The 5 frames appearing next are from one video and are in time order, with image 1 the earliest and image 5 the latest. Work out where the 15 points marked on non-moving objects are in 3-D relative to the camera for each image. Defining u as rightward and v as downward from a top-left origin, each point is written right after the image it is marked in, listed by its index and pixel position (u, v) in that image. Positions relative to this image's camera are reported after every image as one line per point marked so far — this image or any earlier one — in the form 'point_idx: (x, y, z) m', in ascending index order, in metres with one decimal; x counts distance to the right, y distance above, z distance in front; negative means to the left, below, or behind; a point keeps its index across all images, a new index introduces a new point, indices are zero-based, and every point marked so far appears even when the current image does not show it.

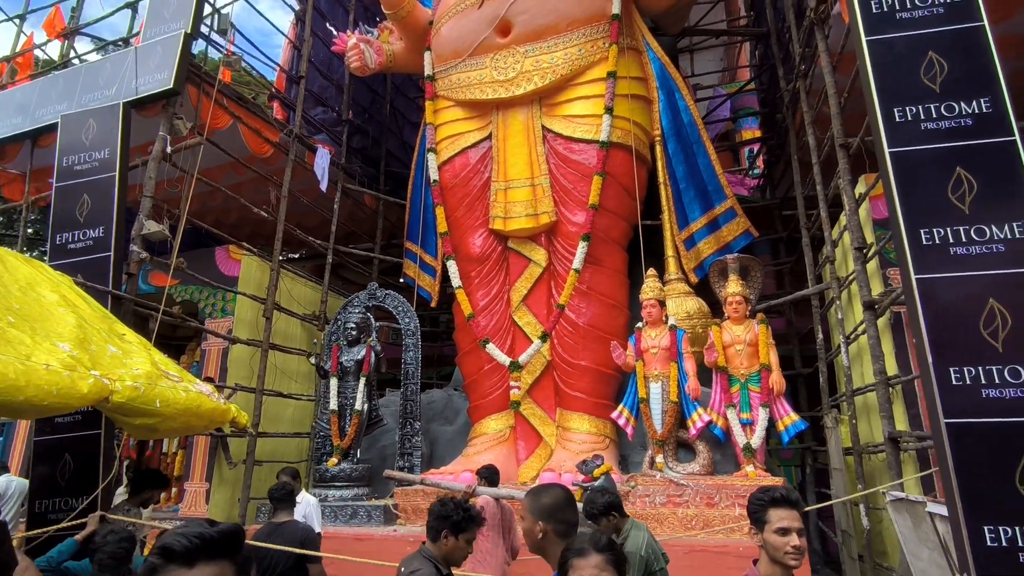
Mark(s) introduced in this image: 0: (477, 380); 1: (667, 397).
0: (-0.4, -1.0, +6.4) m
1: (+1.3, -0.9, +5.2) m
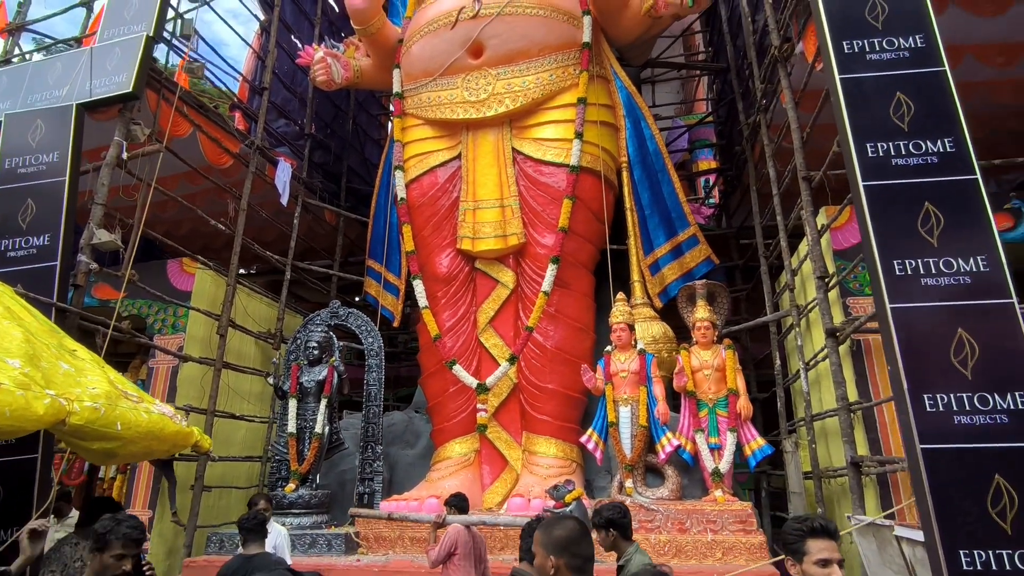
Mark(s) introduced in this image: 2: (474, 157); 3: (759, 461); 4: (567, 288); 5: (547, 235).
0: (-0.7, -1.2, +6.3) m
1: (+1.0, -1.1, +5.2) m
2: (-0.4, +1.4, +6.7) m
3: (+2.0, -1.4, +4.9) m
4: (+0.6, 0.0, +6.3) m
5: (+0.4, +0.6, +6.3) m
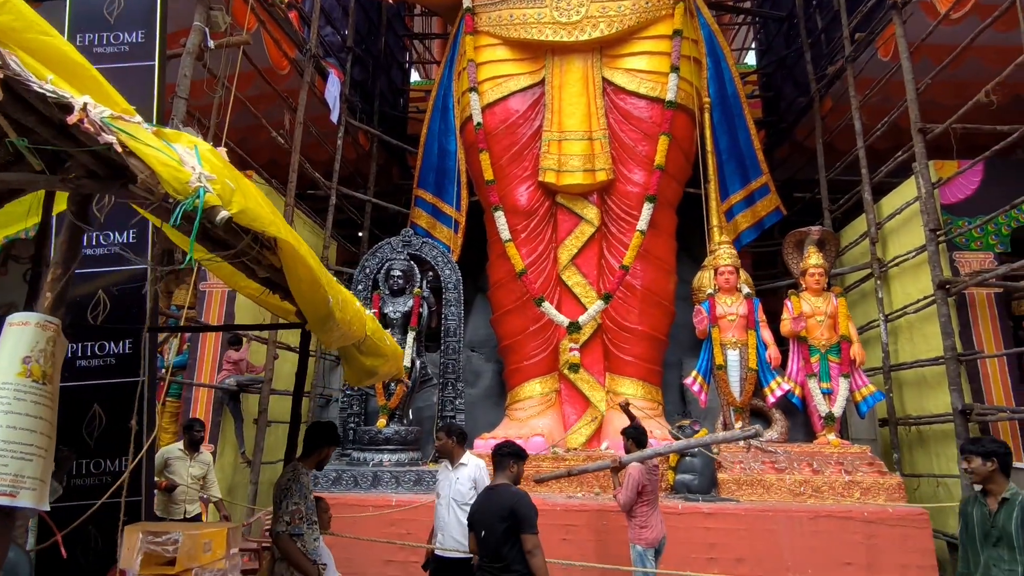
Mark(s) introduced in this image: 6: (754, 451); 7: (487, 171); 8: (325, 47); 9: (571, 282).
0: (+0.1, -0.5, +6.0) m
1: (+1.9, -0.6, +5.2) m
2: (+0.5, +2.1, +6.3) m
3: (+2.9, -1.0, +5.0) m
4: (+1.4, +0.6, +6.1) m
5: (+1.2, +1.1, +6.1) m
6: (+1.8, -1.2, +4.7) m
7: (-0.2, +1.2, +6.2) m
8: (-2.1, +2.8, +7.1) m
9: (+0.6, +0.1, +6.0) m
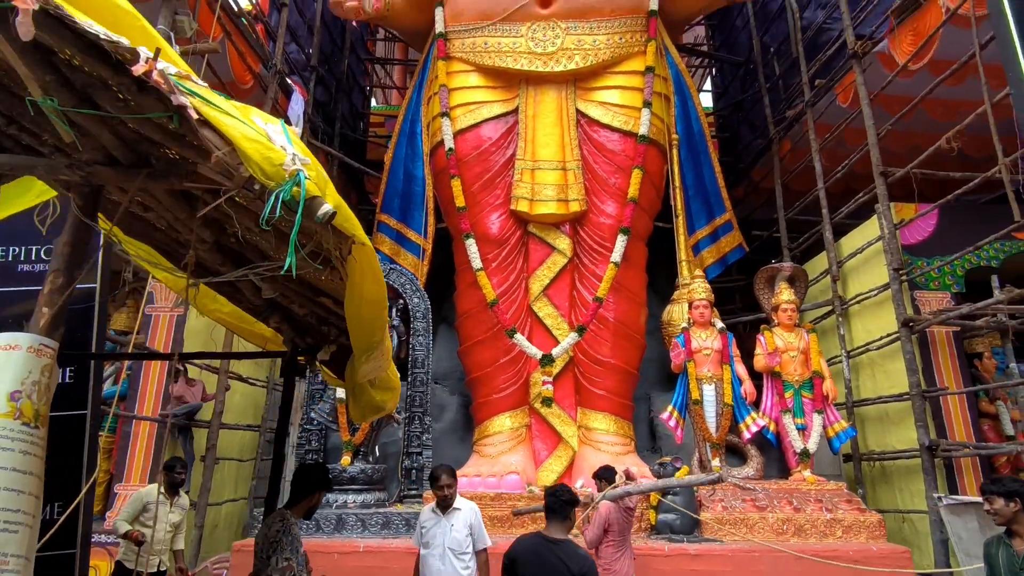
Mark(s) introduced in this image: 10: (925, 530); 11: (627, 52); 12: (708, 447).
0: (-0.2, -0.8, +5.8) m
1: (+1.7, -0.9, +5.1) m
2: (+0.2, +1.8, +6.3) m
3: (+2.7, -1.3, +5.0) m
4: (+1.1, +0.3, +6.1) m
5: (+1.0, +0.8, +6.1) m
6: (+1.6, -1.5, +4.6) m
7: (-0.5, +0.9, +6.1) m
8: (-2.5, +2.5, +6.8) m
9: (+0.3, -0.2, +5.9) m
10: (+3.5, -2.0, +5.2) m
11: (+1.2, +2.4, +6.3) m
12: (+1.6, -1.3, +5.0) m
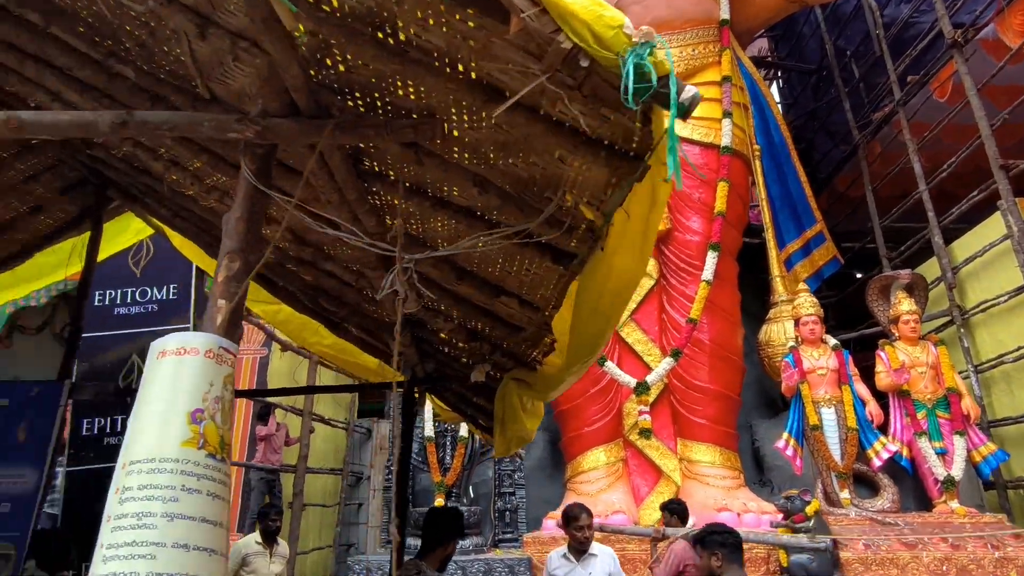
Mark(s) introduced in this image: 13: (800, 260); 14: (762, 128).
0: (+0.6, -1.0, +5.5) m
1: (+2.5, -1.0, +4.6) m
2: (+0.9, +1.5, +6.0) m
3: (+3.4, -1.3, +4.4) m
4: (+1.9, +0.1, +5.7) m
5: (+1.7, +0.6, +5.7) m
6: (+2.4, -1.5, +4.1) m
7: (+0.2, +0.6, +5.9) m
8: (-1.7, +2.0, +6.9) m
9: (+1.1, -0.5, +5.5) m
10: (+4.3, -2.0, +4.5) m
11: (+1.9, +2.2, +6.1) m
12: (+2.4, -1.4, +4.5) m
13: (+3.0, +0.3, +6.5) m
14: (+2.6, +1.7, +6.5) m
